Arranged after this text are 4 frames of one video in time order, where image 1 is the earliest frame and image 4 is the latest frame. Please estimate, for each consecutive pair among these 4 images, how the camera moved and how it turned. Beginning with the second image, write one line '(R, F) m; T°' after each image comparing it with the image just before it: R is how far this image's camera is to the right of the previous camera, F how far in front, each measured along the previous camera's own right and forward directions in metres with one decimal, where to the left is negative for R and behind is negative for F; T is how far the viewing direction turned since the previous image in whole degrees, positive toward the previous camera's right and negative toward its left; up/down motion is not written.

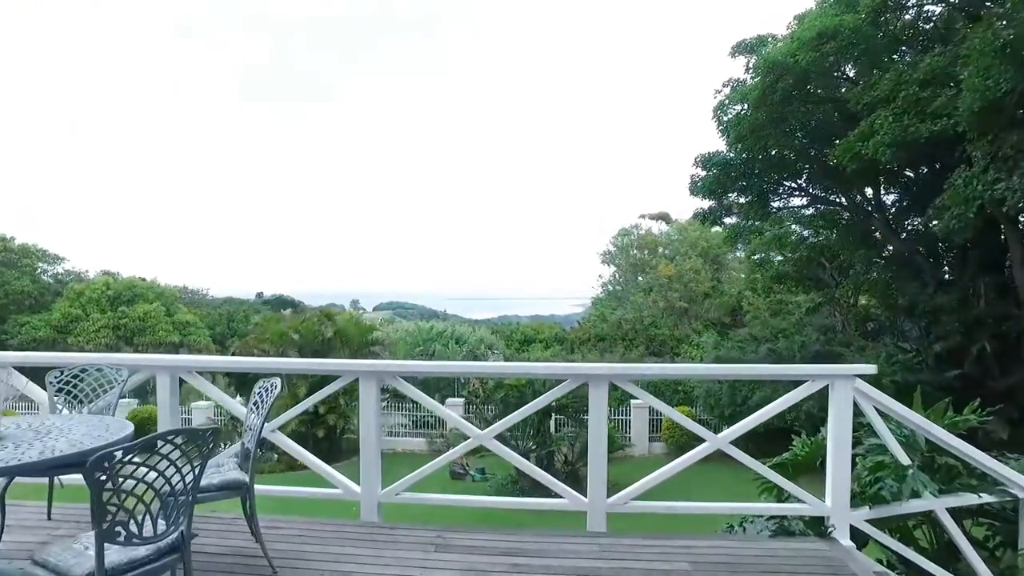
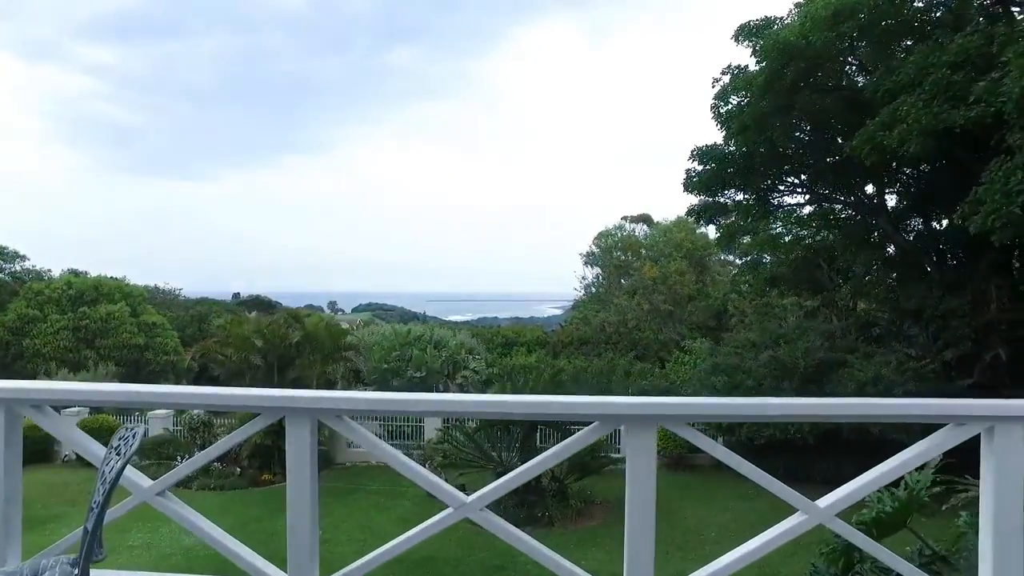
(0.0, +0.7) m; +2°
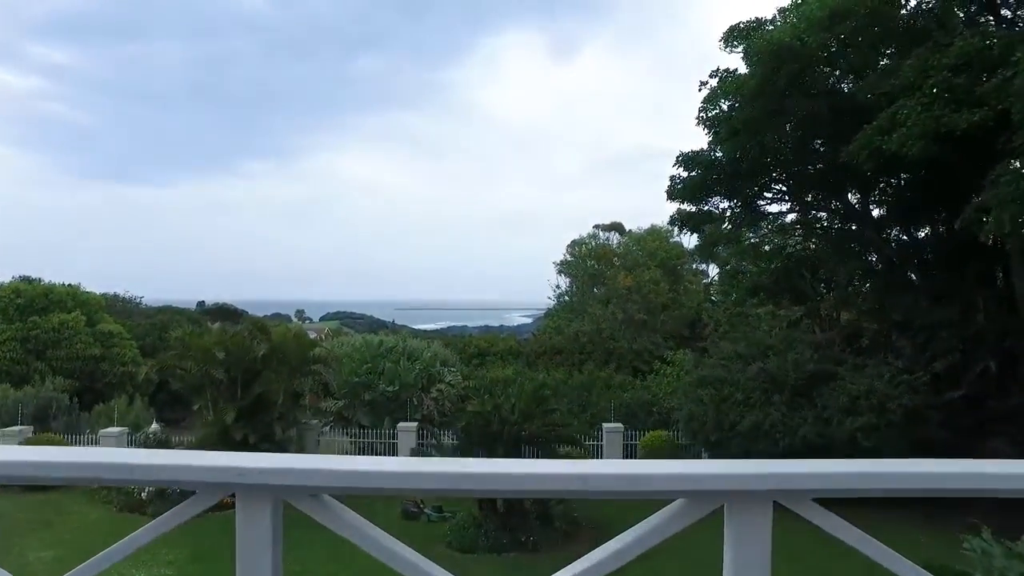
(-0.1, +0.4) m; +3°
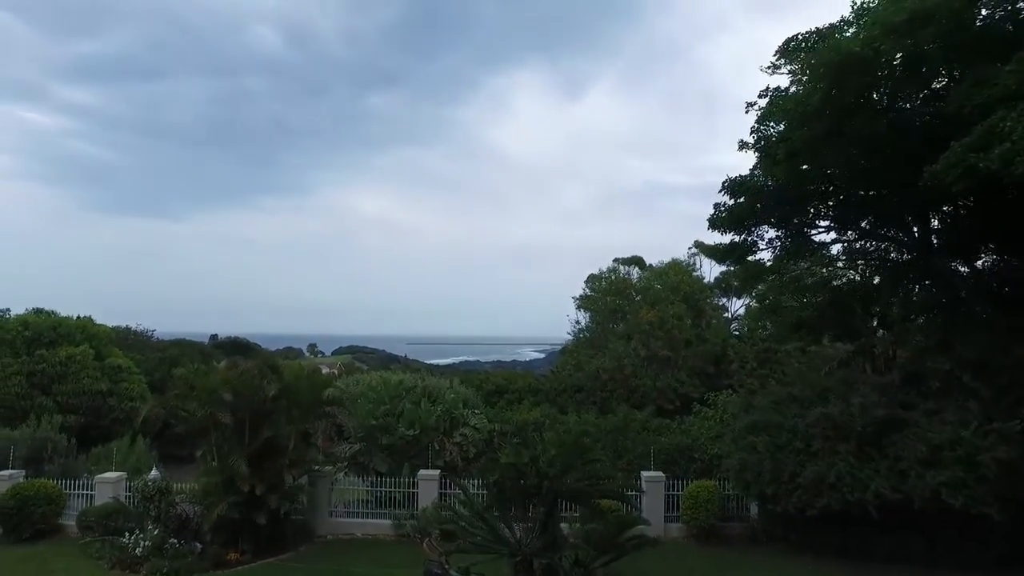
(-0.2, +0.7) m; -1°
